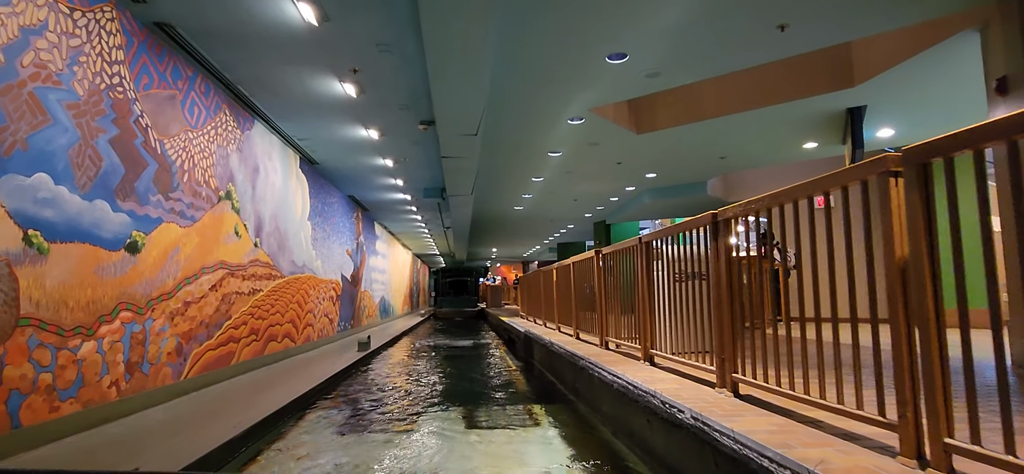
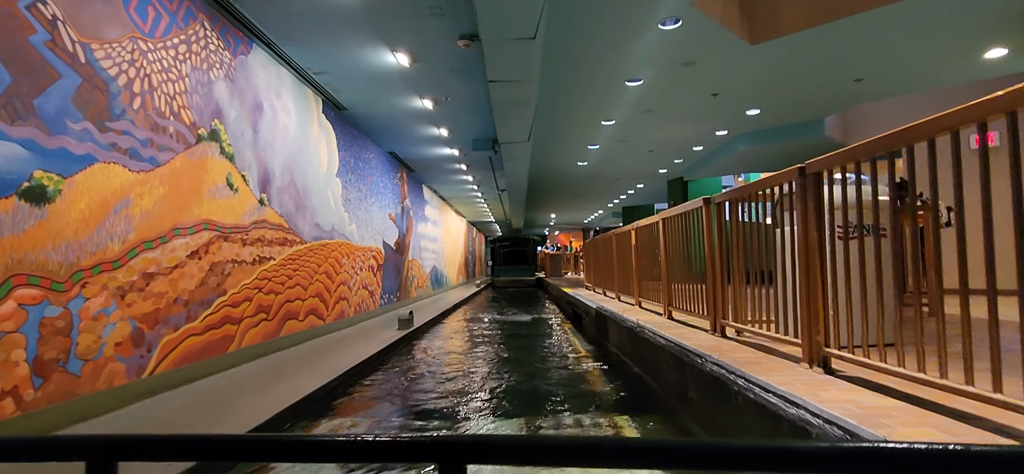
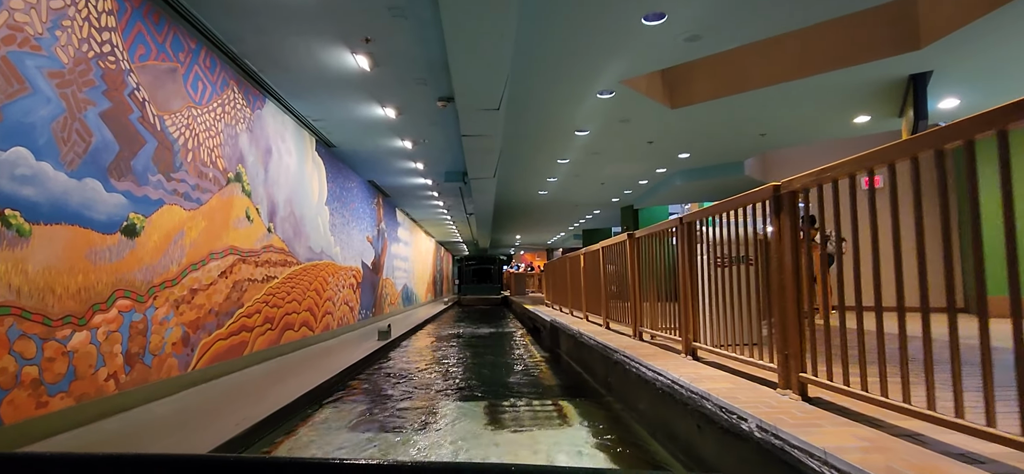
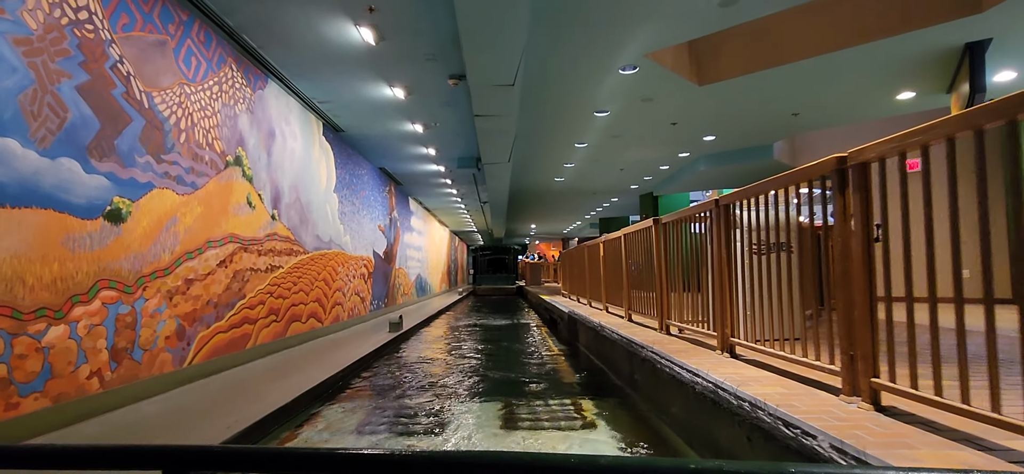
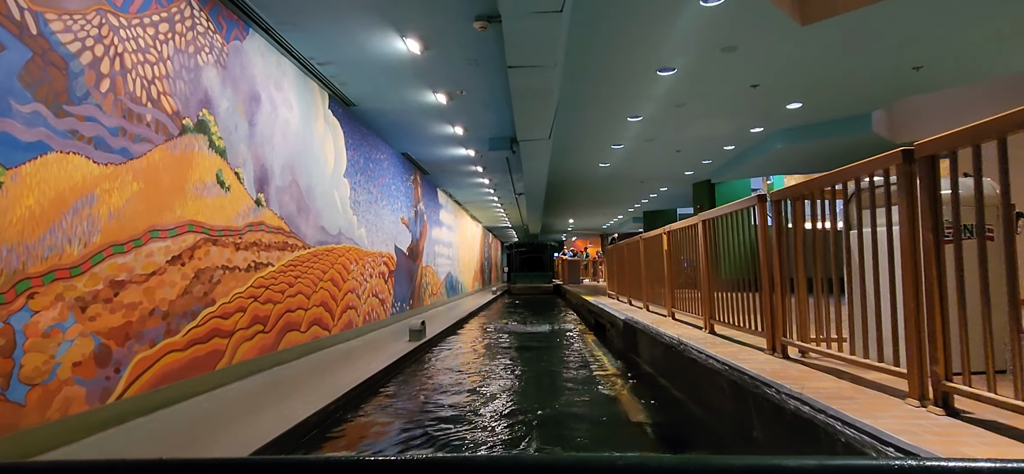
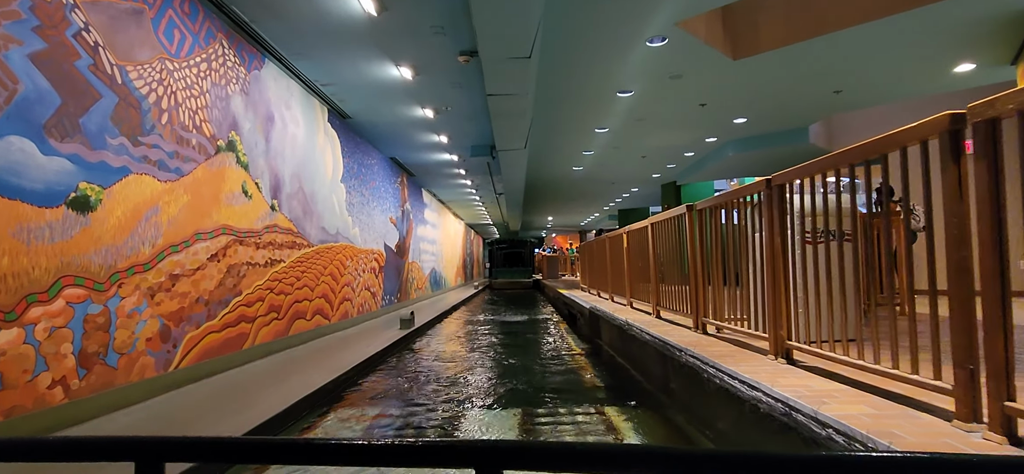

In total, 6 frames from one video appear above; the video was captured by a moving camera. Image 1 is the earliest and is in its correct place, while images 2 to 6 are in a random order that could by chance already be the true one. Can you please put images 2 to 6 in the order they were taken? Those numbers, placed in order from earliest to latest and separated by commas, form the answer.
3, 4, 6, 2, 5
